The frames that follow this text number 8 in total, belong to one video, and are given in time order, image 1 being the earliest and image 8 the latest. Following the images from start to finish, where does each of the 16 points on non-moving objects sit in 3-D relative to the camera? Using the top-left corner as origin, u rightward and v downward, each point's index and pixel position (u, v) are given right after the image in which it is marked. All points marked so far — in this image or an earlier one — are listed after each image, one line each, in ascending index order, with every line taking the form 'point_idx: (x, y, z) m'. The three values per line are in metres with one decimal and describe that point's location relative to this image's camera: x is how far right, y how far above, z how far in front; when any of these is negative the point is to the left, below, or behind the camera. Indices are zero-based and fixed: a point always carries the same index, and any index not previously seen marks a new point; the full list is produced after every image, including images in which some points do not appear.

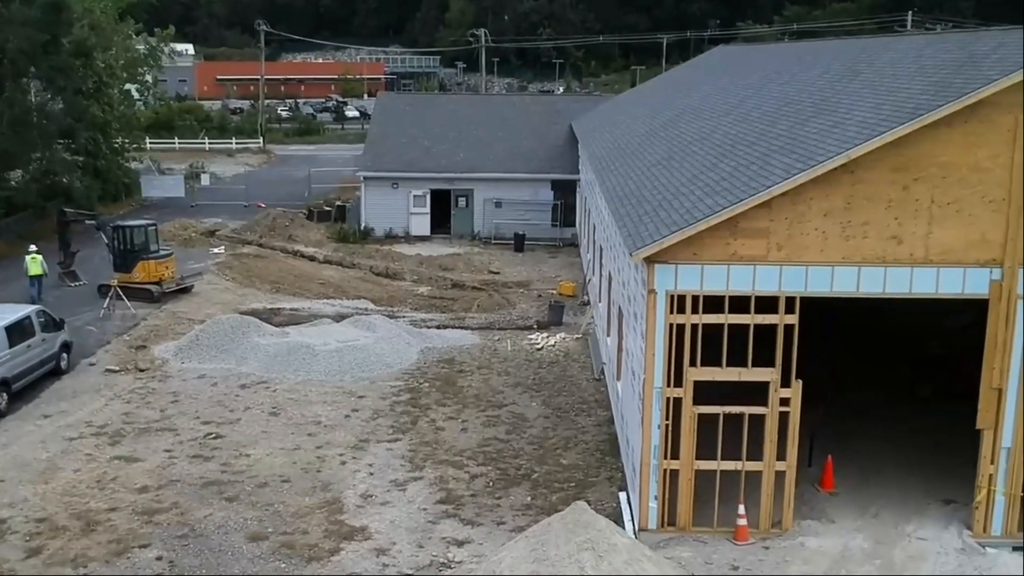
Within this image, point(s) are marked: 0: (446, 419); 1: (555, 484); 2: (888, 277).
0: (-0.9, -1.9, +16.6) m
1: (+0.5, -2.4, +14.1) m
2: (+3.7, +0.1, +11.4) m
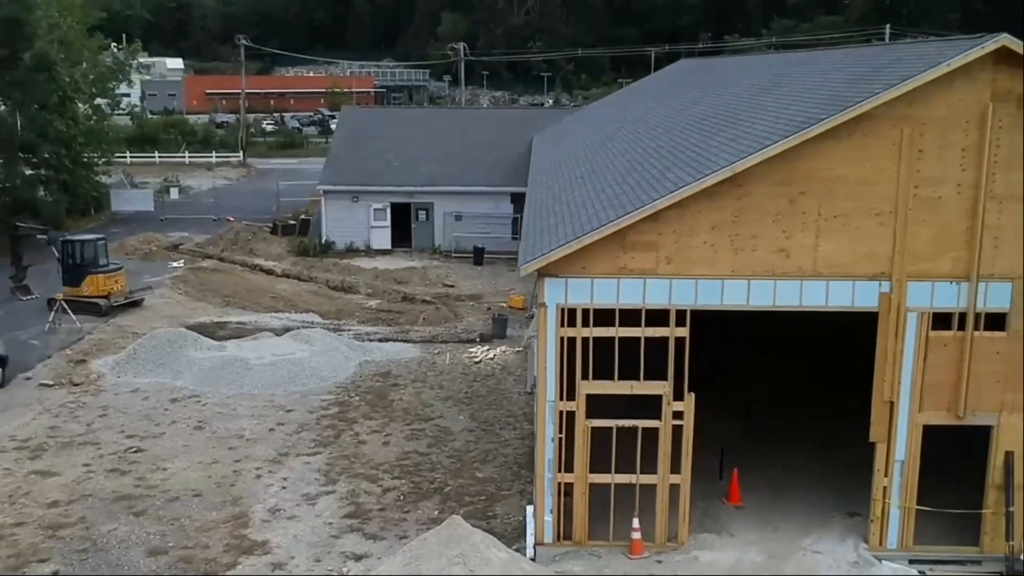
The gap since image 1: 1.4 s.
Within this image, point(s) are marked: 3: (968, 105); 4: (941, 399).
0: (-2.0, -2.1, +16.5) m
1: (-0.6, -2.6, +14.0) m
2: (+2.6, 0.0, +11.4) m
3: (+4.4, +1.7, +10.9) m
4: (+4.3, -1.1, +11.6) m
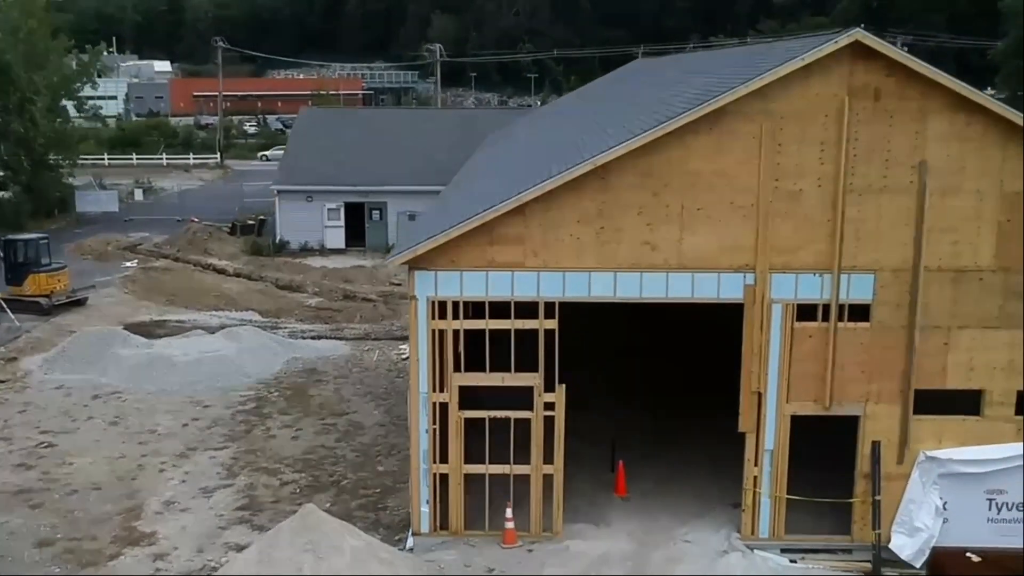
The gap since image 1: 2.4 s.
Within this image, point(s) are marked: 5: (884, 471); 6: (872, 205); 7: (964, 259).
0: (-3.3, -2.0, +16.7) m
1: (-1.9, -2.5, +14.2) m
2: (+1.3, +0.1, +11.6) m
3: (+3.0, +1.8, +11.1) m
4: (+3.0, -1.0, +11.7) m
5: (+3.8, -1.9, +11.8) m
6: (+3.6, +0.8, +11.3) m
7: (+4.5, +0.3, +11.4) m
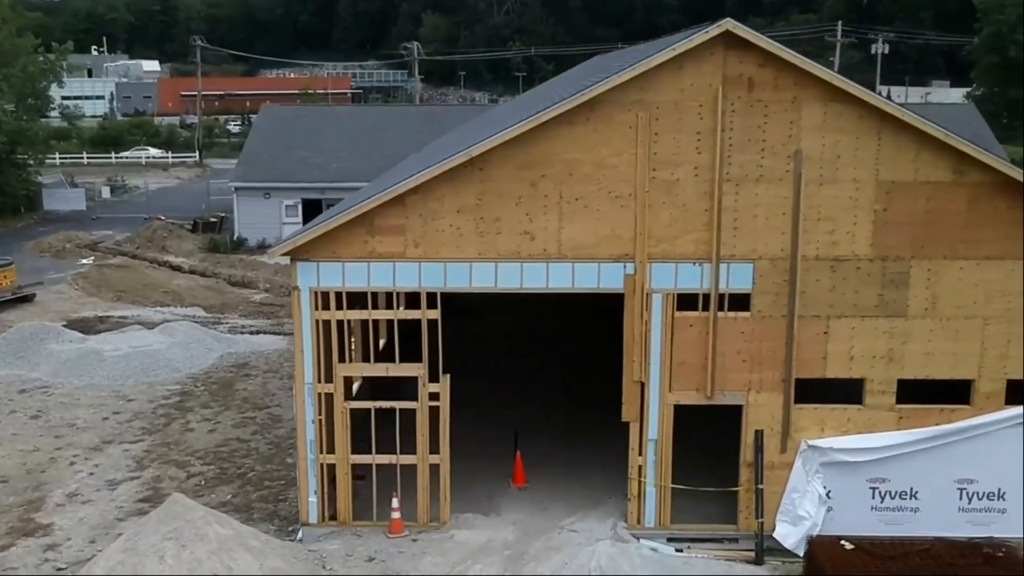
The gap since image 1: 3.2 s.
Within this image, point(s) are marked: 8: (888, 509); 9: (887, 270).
0: (-4.5, -1.9, +16.8) m
1: (-3.1, -2.4, +14.3) m
2: (+0.1, +0.2, +11.6) m
3: (+1.8, +1.9, +11.2) m
4: (+1.8, -0.9, +11.8) m
5: (+2.6, -1.8, +11.9) m
6: (+2.3, +0.9, +11.4) m
7: (+3.3, +0.4, +11.4) m
8: (+3.9, -2.3, +11.9) m
9: (+3.7, +0.2, +11.5) m
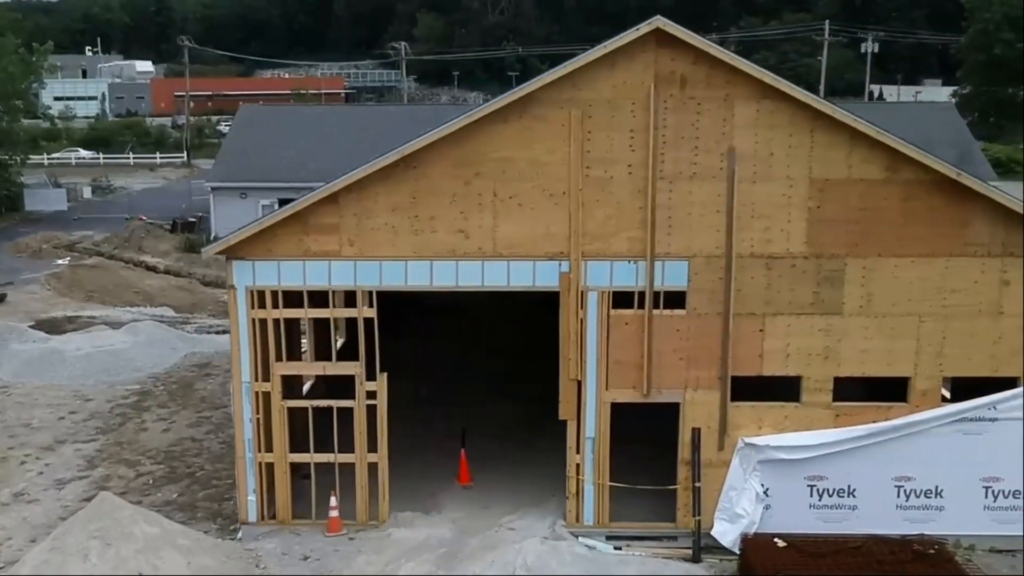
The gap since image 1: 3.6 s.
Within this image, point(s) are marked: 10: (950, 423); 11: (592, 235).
0: (-5.2, -1.9, +16.8) m
1: (-3.7, -2.4, +14.3) m
2: (-0.5, +0.2, +11.6) m
3: (+1.2, +2.0, +11.1) m
4: (+1.2, -0.9, +11.8) m
5: (+2.0, -1.8, +11.9) m
6: (+1.7, +1.0, +11.4) m
7: (+2.6, +0.4, +11.4) m
8: (+3.3, -2.3, +11.9) m
9: (+3.1, +0.2, +11.4) m
10: (+4.5, -1.4, +11.7) m
11: (+0.8, +0.5, +11.5) m
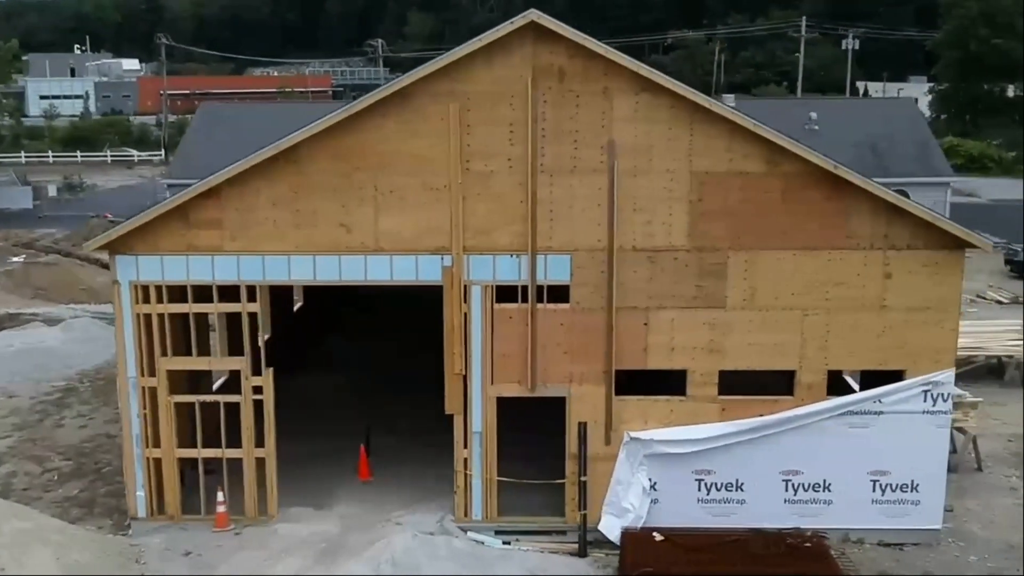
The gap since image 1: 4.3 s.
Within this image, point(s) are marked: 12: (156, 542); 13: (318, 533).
0: (-6.4, -1.9, +16.7) m
1: (-4.9, -2.3, +14.2) m
2: (-1.7, +0.2, +11.6) m
3: (0.0, +2.0, +11.1) m
4: (0.0, -0.9, +11.7) m
5: (+0.8, -1.7, +11.8) m
6: (+0.5, +1.0, +11.3) m
7: (+1.5, +0.5, +11.4) m
8: (+2.1, -2.2, +11.9) m
9: (+1.9, +0.3, +11.4) m
10: (+3.3, -1.3, +11.6) m
11: (-0.4, +0.6, +11.4) m
12: (-3.7, -2.6, +11.7) m
13: (-2.0, -2.5, +11.7) m
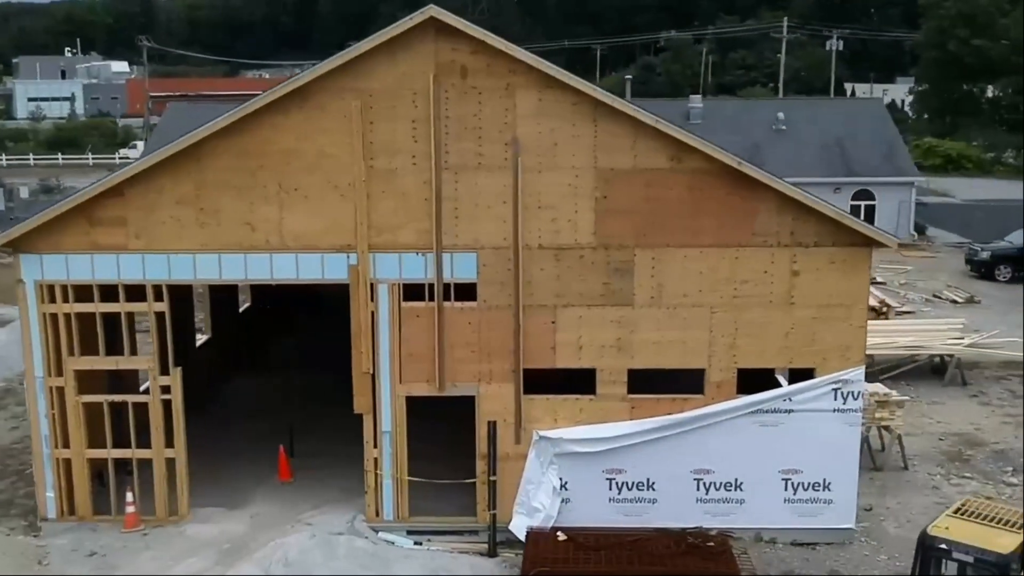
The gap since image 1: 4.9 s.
0: (-7.3, -1.9, +16.7) m
1: (-5.8, -2.3, +14.2) m
2: (-2.6, +0.2, +11.5) m
3: (-0.9, +2.0, +11.0) m
4: (-0.9, -0.8, +11.7) m
5: (-0.1, -1.7, +11.8) m
6: (-0.4, +1.0, +11.3) m
7: (+0.5, +0.5, +11.3) m
8: (+1.2, -2.2, +11.8) m
9: (+1.0, +0.3, +11.3) m
10: (+2.4, -1.3, +11.6) m
11: (-1.3, +0.6, +11.4) m
12: (-4.6, -2.6, +11.7) m
13: (-2.9, -2.5, +11.7) m
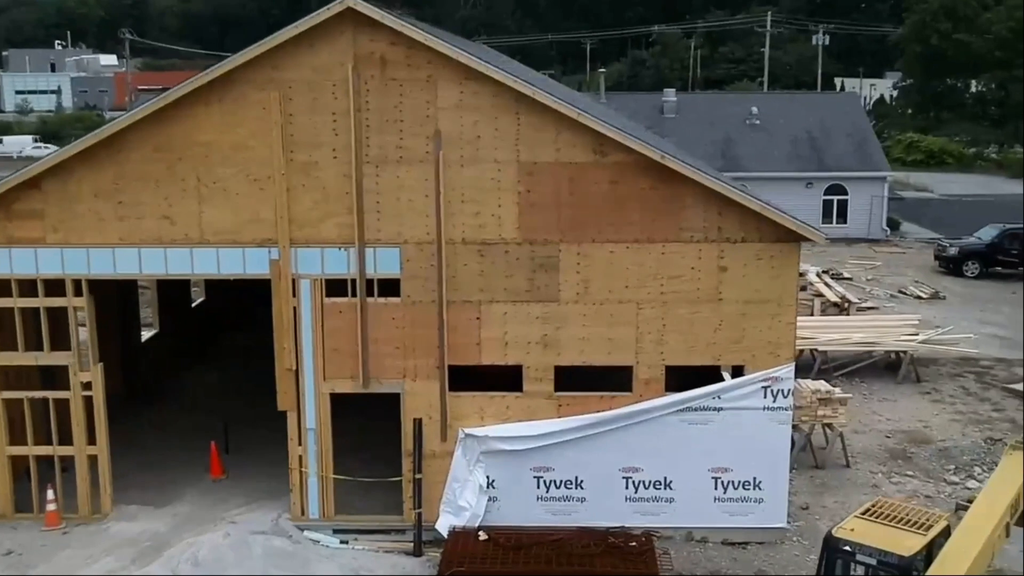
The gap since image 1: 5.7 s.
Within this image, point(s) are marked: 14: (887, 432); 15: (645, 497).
0: (-8.1, -1.8, +16.5) m
1: (-6.6, -2.3, +14.0) m
2: (-3.4, +0.3, +11.3) m
3: (-1.7, +2.1, +10.9) m
4: (-1.7, -0.8, +11.5) m
5: (-0.9, -1.6, +11.6) m
6: (-1.2, +1.1, +11.1) m
7: (-0.2, +0.5, +11.1) m
8: (+0.4, -2.1, +11.6) m
9: (+0.2, +0.3, +11.2) m
10: (+1.6, -1.2, +11.4) m
11: (-2.1, +0.7, +11.2) m
12: (-5.3, -2.5, +11.5) m
13: (-3.7, -2.4, +11.5) m
14: (+5.0, -1.9, +15.2) m
15: (+1.3, -2.1, +11.6) m
